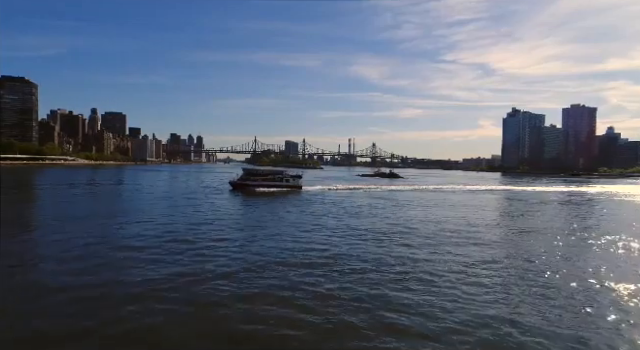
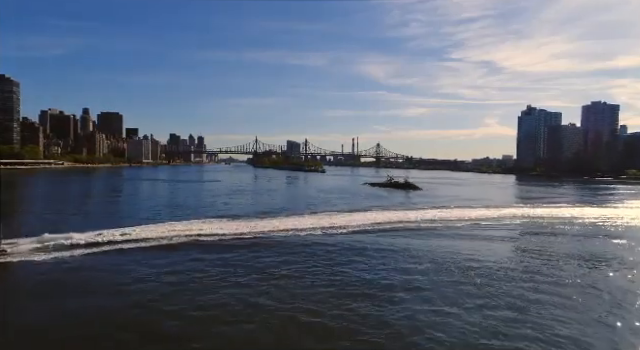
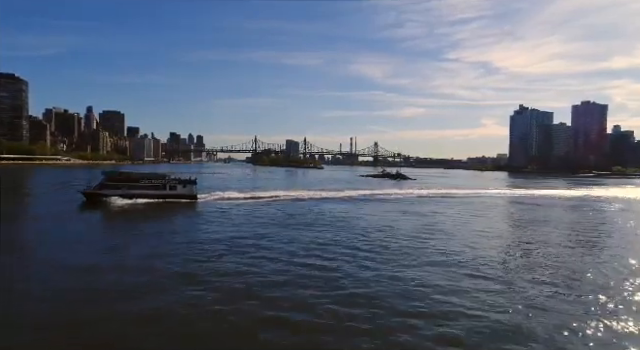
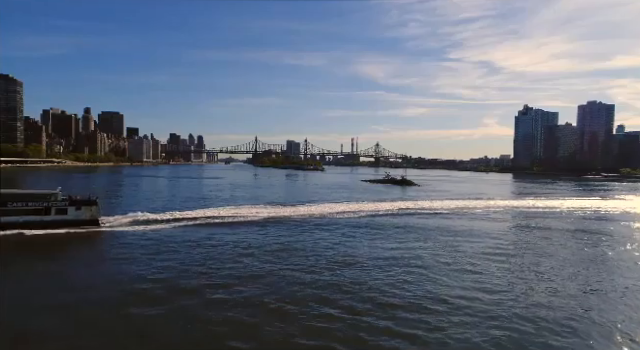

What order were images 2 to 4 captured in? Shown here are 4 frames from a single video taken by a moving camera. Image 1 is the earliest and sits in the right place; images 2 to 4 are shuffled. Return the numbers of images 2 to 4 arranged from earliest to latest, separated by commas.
3, 4, 2
